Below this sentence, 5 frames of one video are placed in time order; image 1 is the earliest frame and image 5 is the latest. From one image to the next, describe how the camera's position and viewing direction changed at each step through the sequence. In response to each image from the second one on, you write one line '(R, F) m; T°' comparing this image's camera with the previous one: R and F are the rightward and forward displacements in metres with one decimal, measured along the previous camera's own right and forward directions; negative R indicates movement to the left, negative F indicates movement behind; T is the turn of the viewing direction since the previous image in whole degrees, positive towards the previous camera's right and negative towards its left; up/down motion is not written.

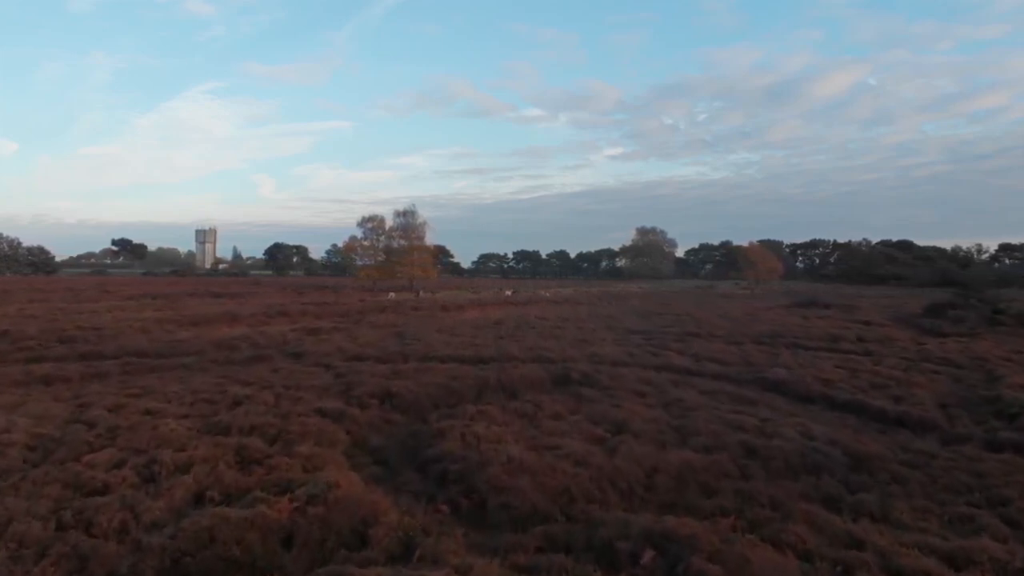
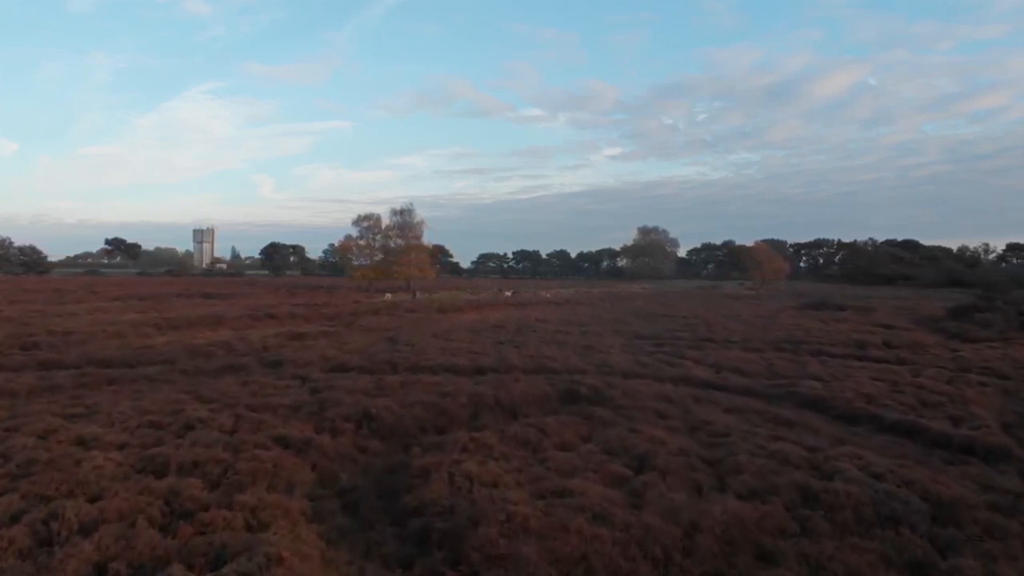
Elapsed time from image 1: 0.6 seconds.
(0.0, +2.2) m; 0°
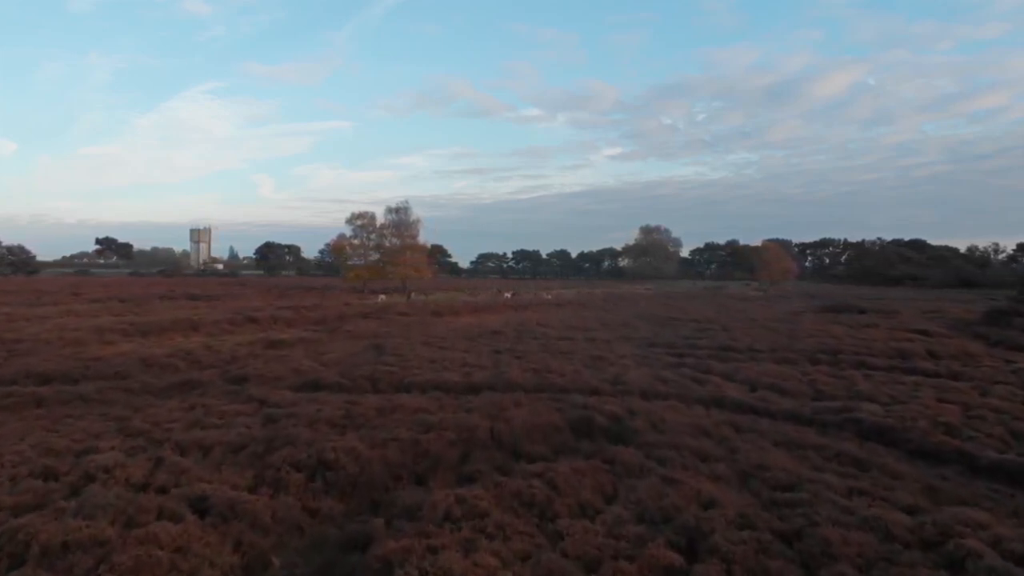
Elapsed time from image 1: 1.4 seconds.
(0.0, +2.9) m; 0°
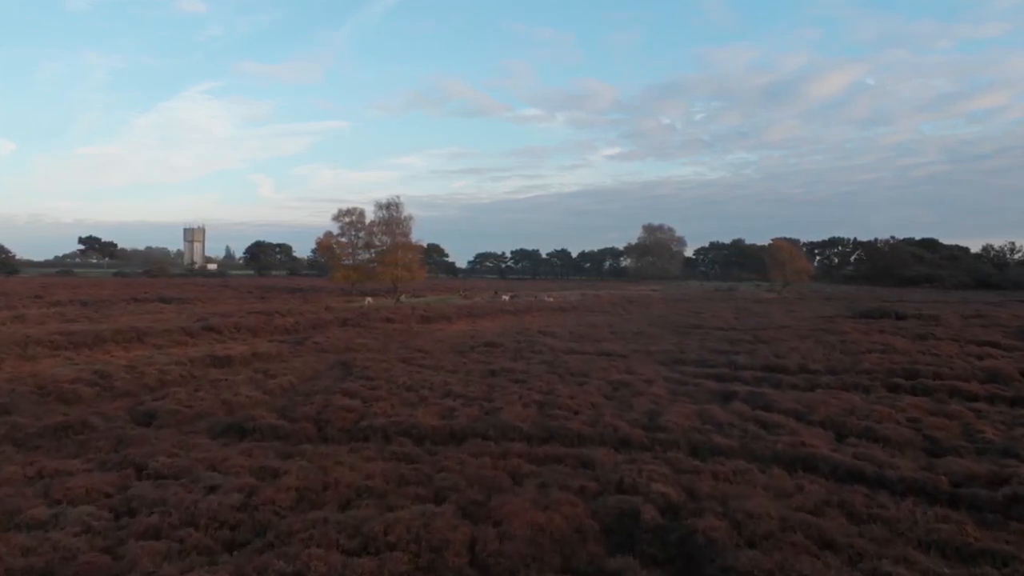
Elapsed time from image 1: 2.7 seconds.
(+0.1, +4.7) m; 0°
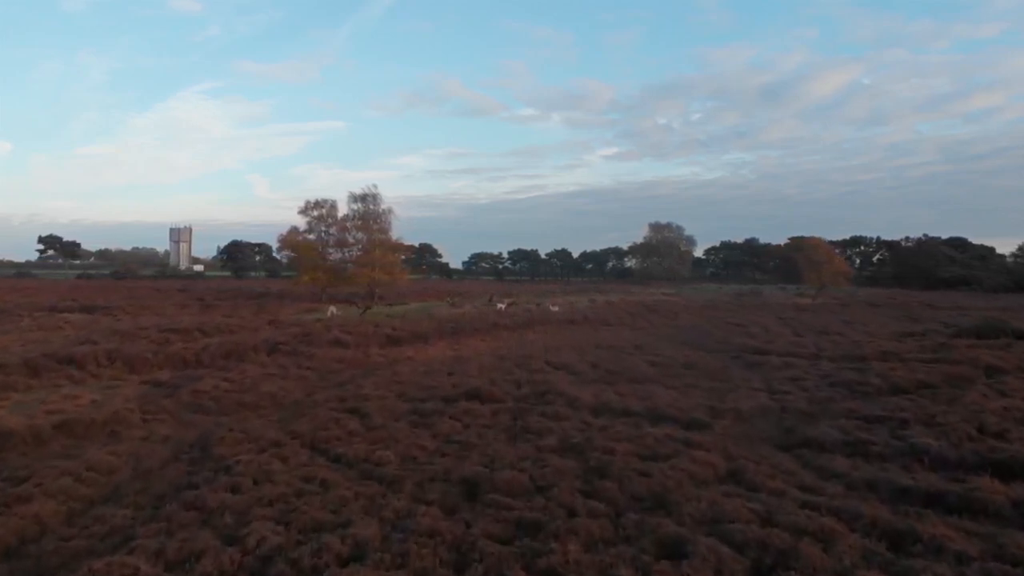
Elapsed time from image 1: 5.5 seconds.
(0.0, +9.9) m; 0°
